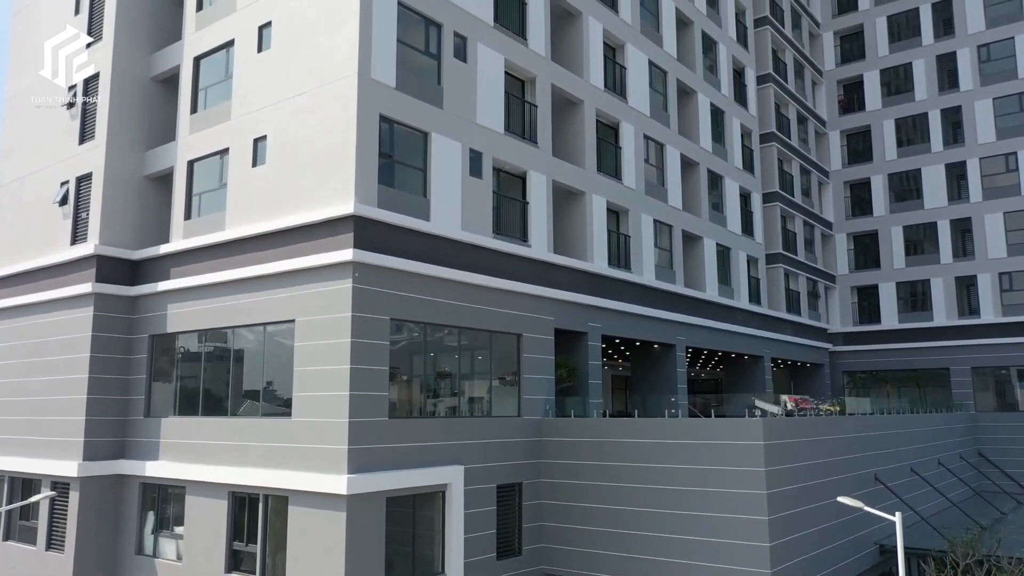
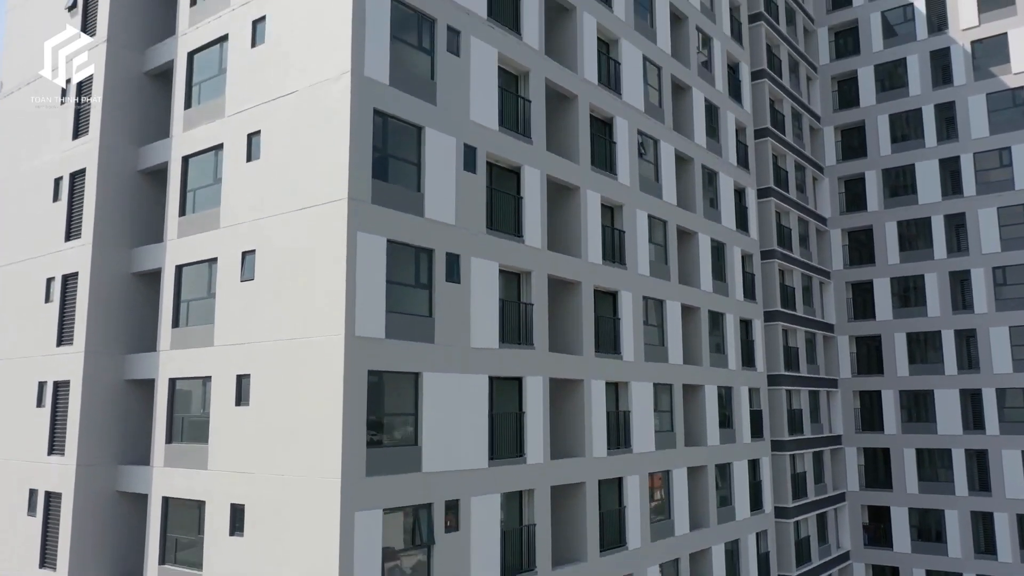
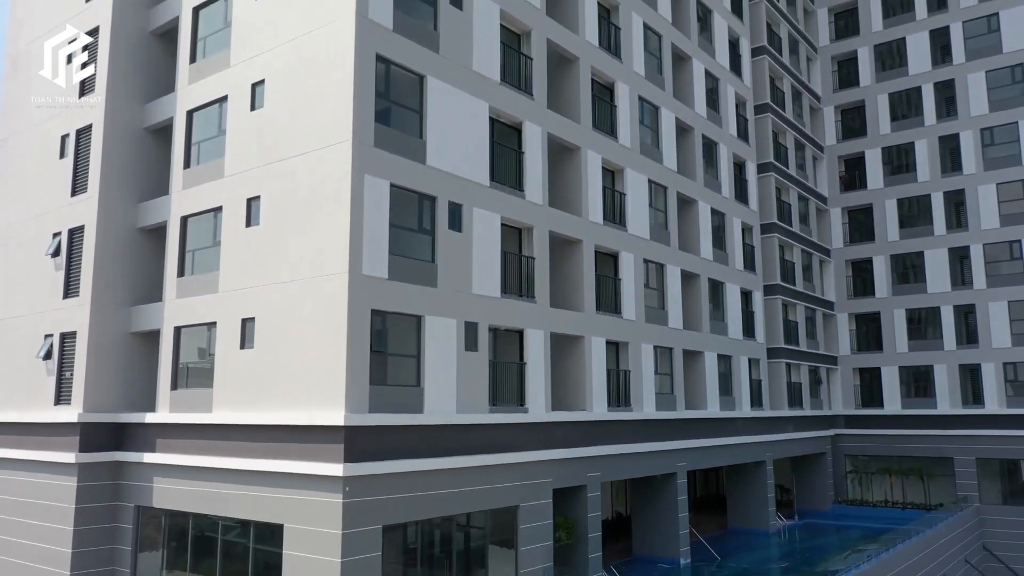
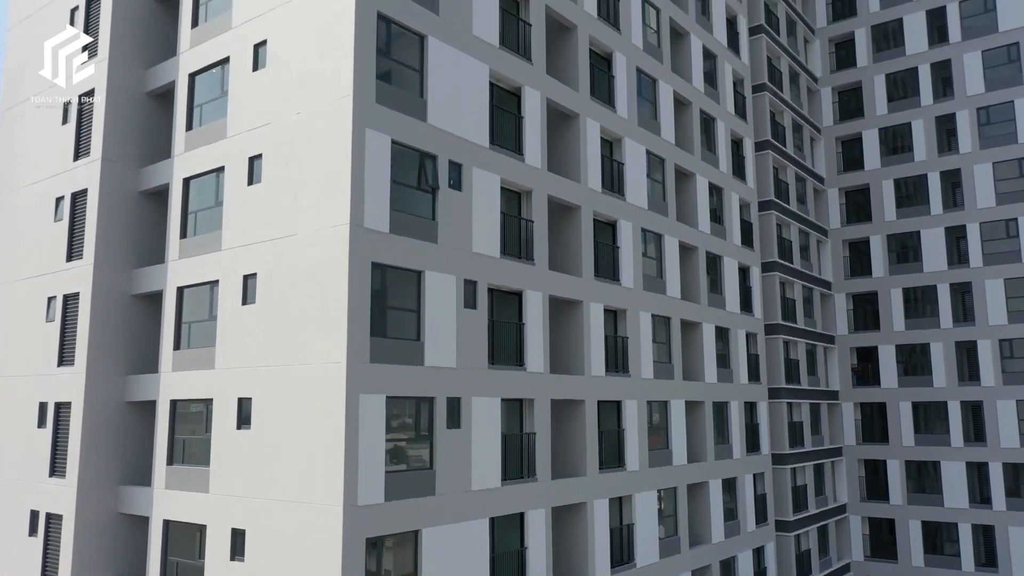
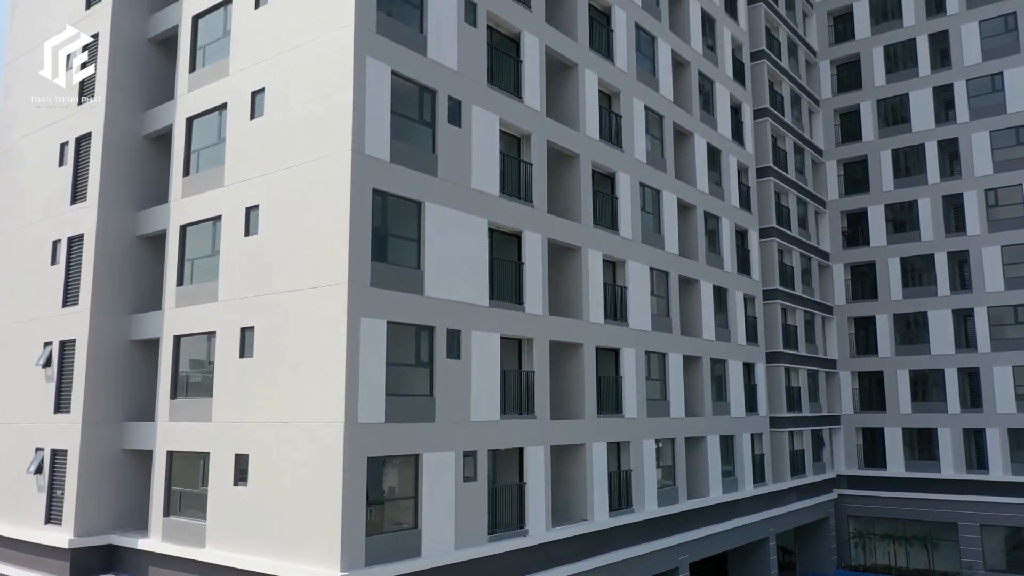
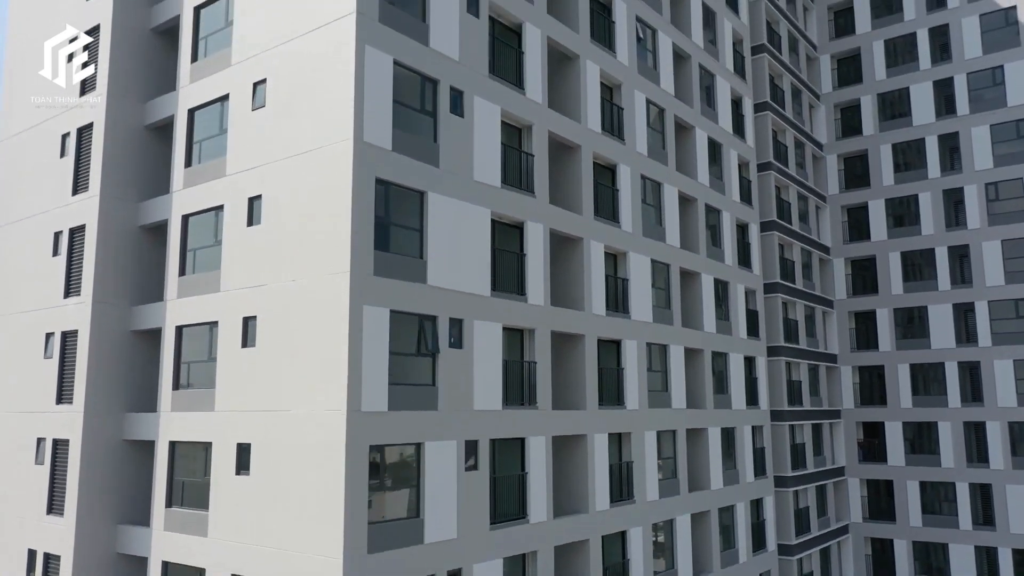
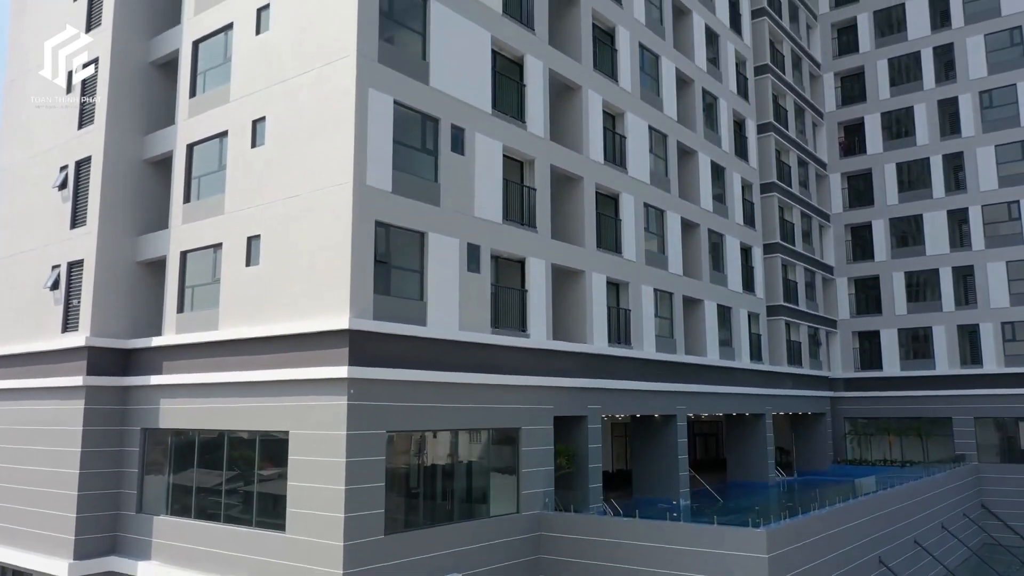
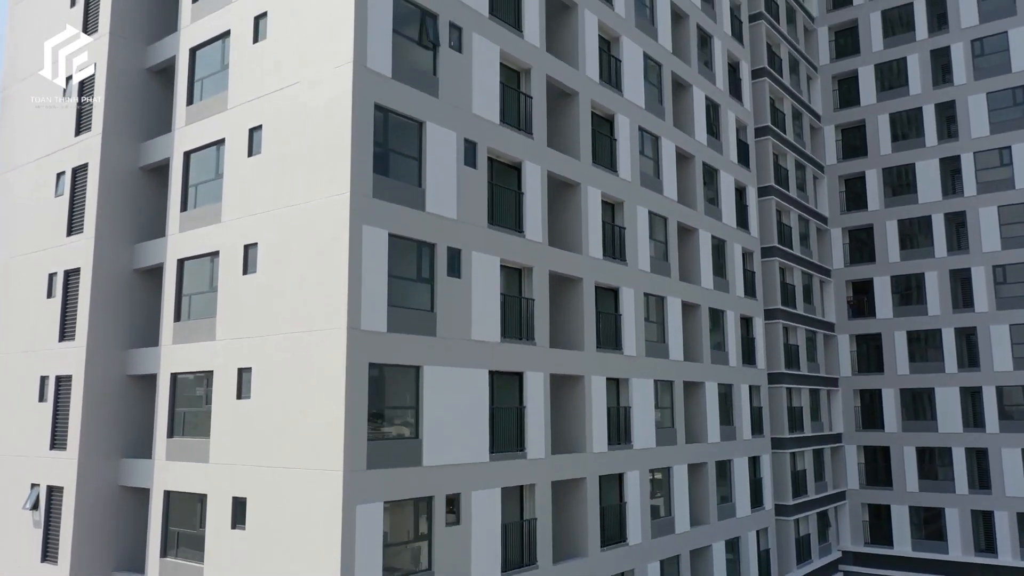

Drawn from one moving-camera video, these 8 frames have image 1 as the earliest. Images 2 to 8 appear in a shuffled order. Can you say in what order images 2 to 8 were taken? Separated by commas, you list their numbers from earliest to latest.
7, 3, 5, 8, 4, 6, 2
